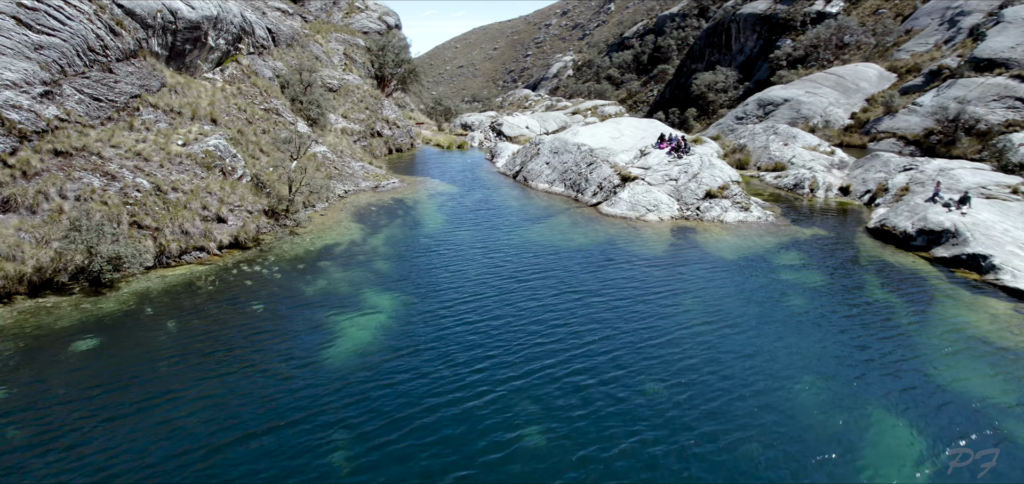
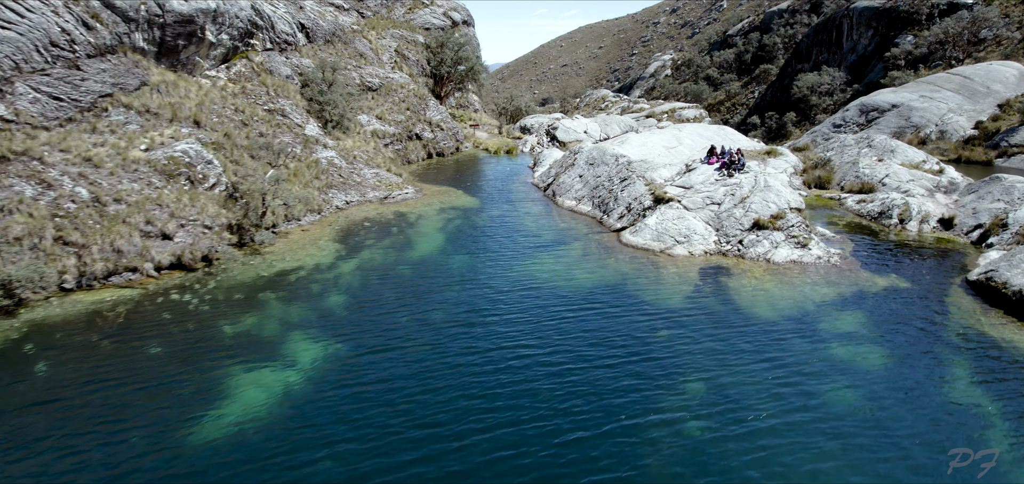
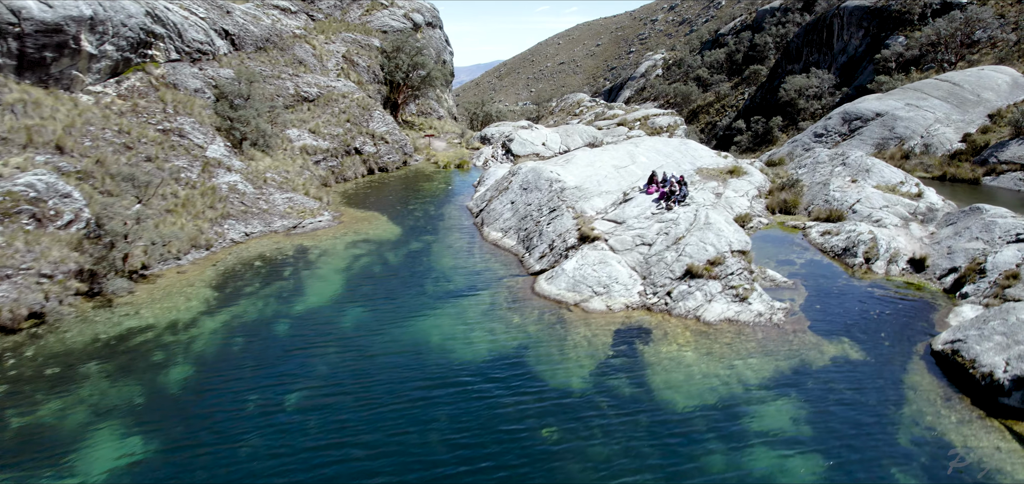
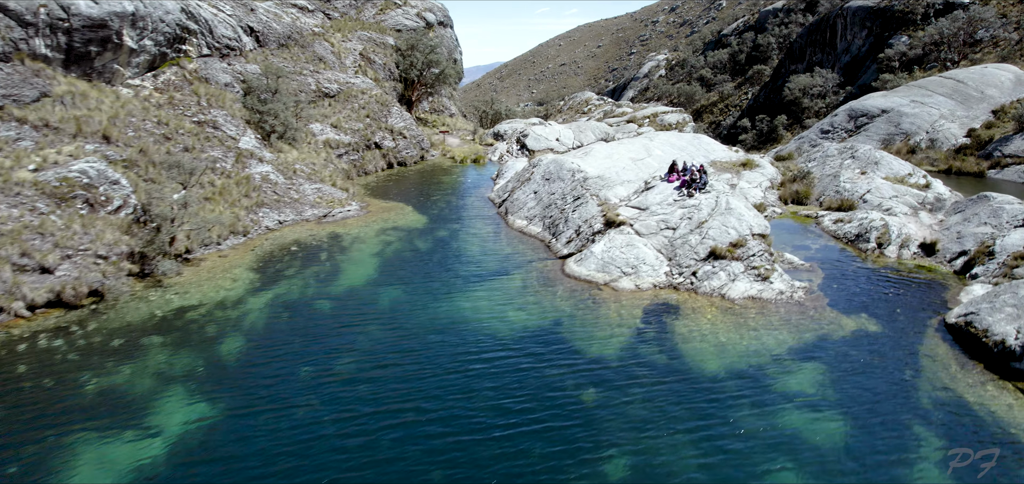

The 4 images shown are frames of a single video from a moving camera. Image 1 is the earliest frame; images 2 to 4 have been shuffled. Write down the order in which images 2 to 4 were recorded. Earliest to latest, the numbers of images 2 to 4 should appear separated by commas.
2, 4, 3
